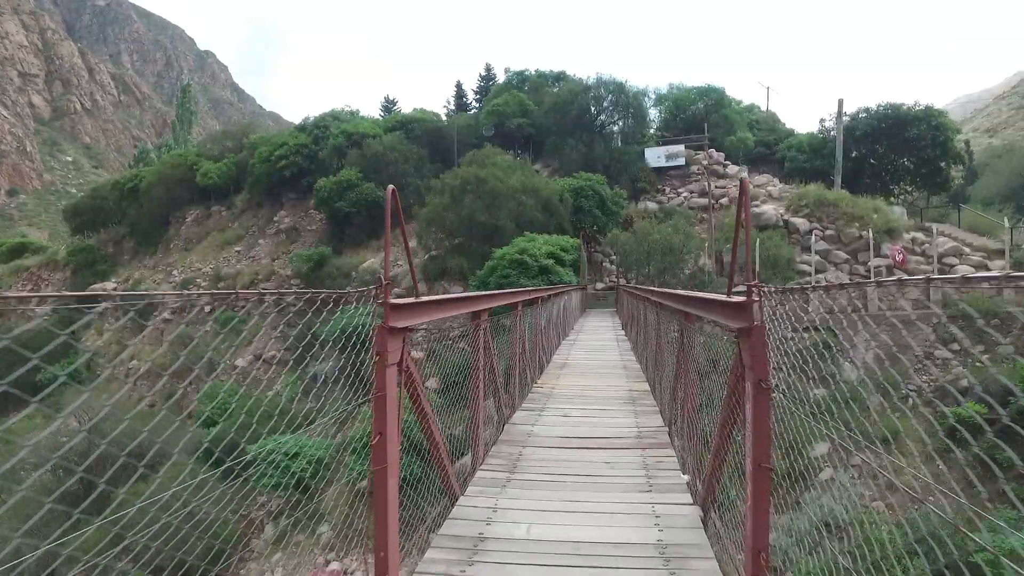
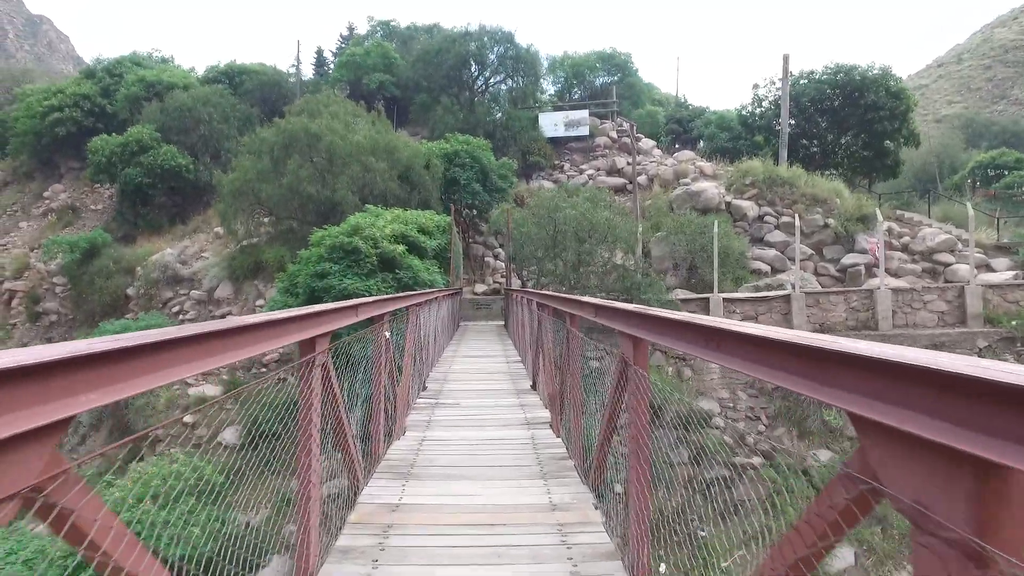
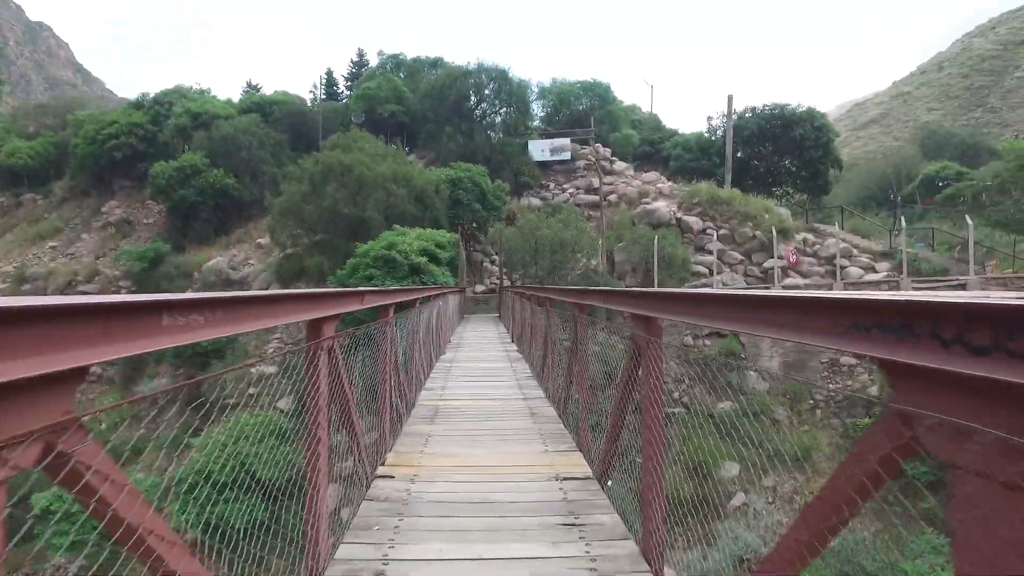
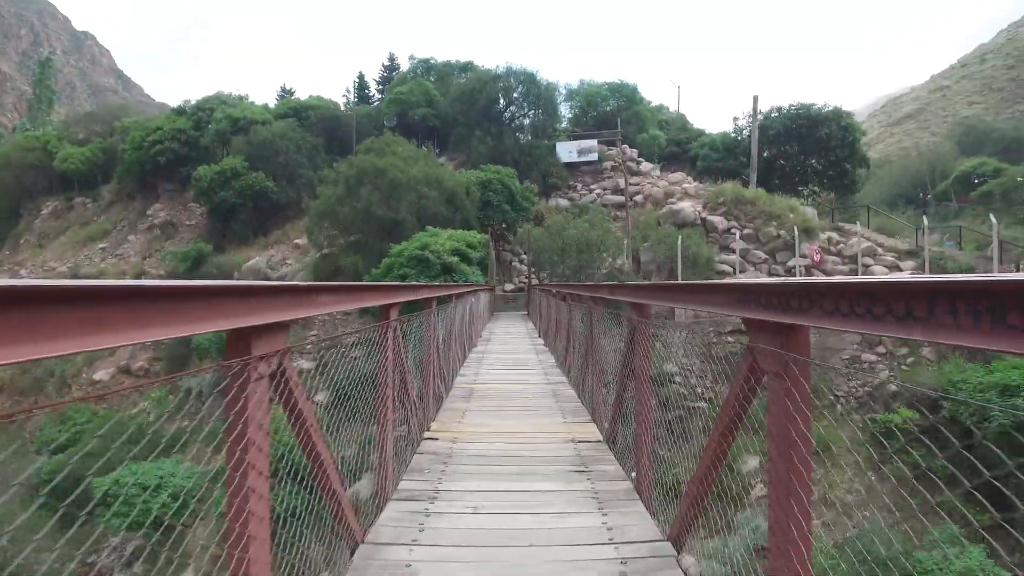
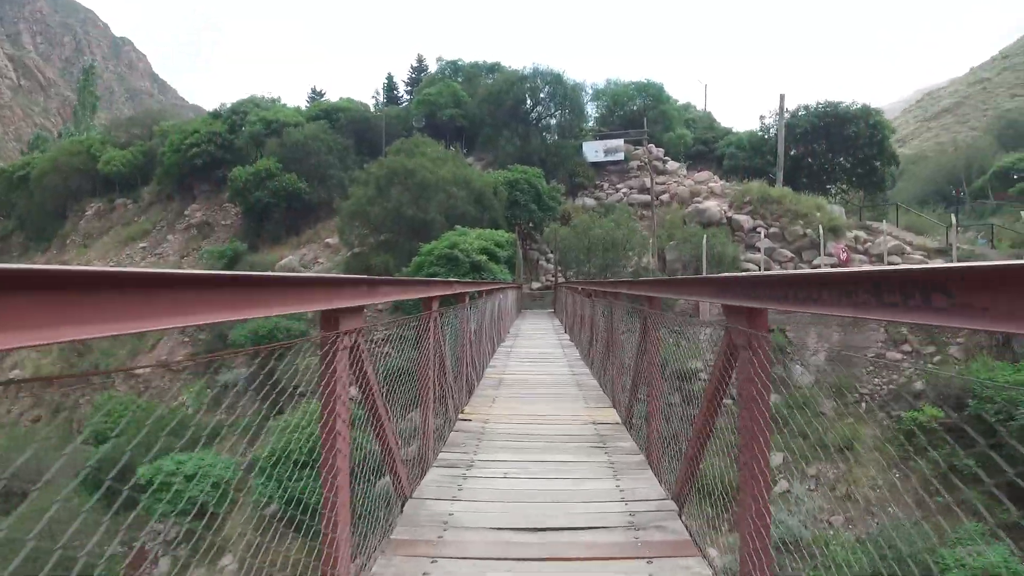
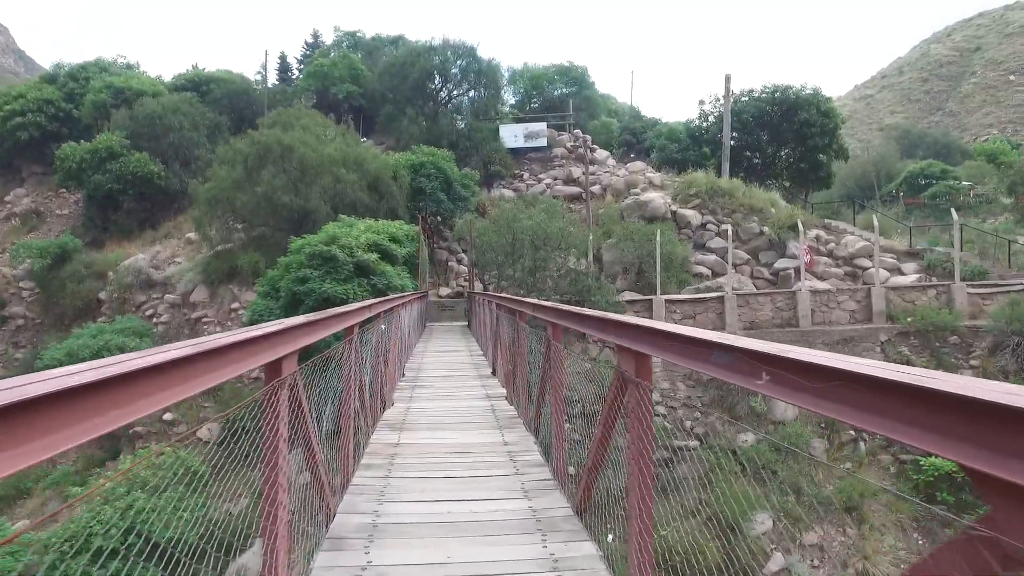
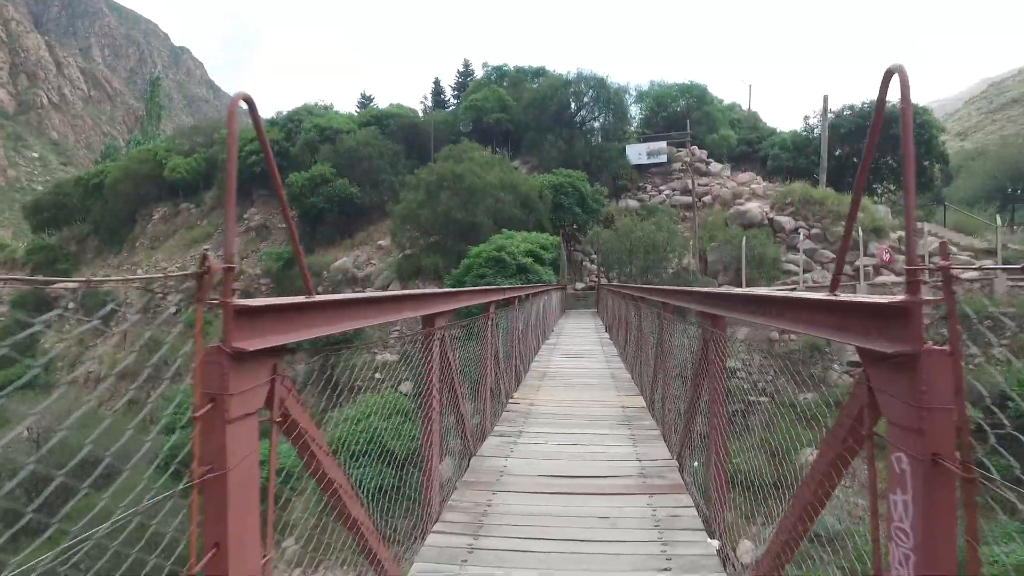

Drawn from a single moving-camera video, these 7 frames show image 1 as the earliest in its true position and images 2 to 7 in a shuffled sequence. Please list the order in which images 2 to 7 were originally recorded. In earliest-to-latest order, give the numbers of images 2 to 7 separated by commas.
7, 5, 4, 3, 6, 2
